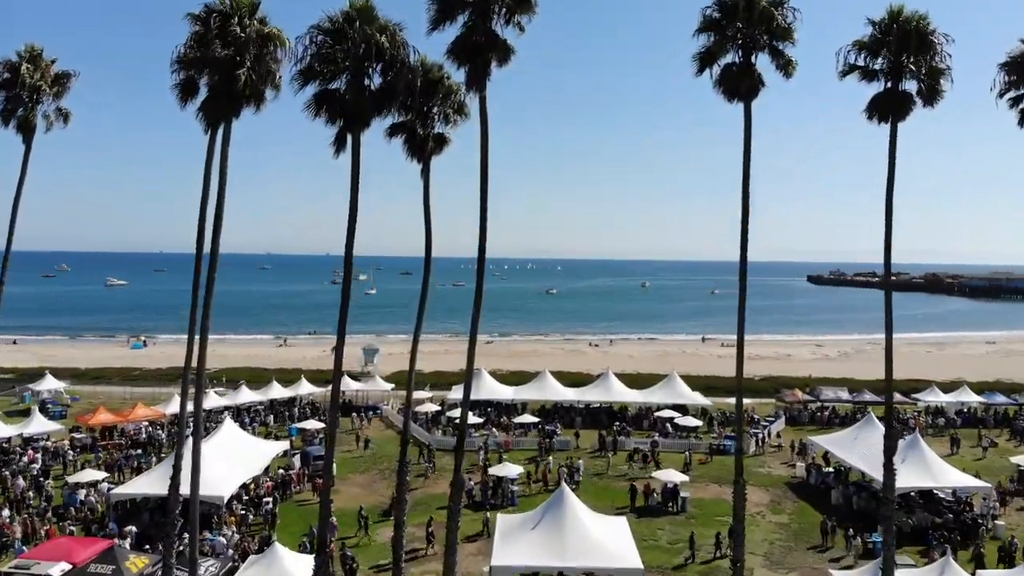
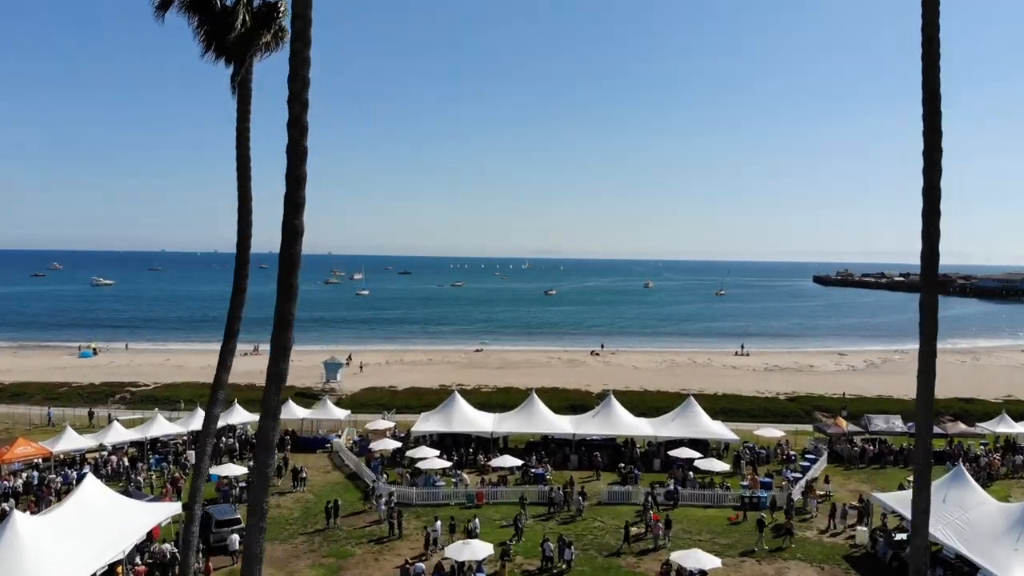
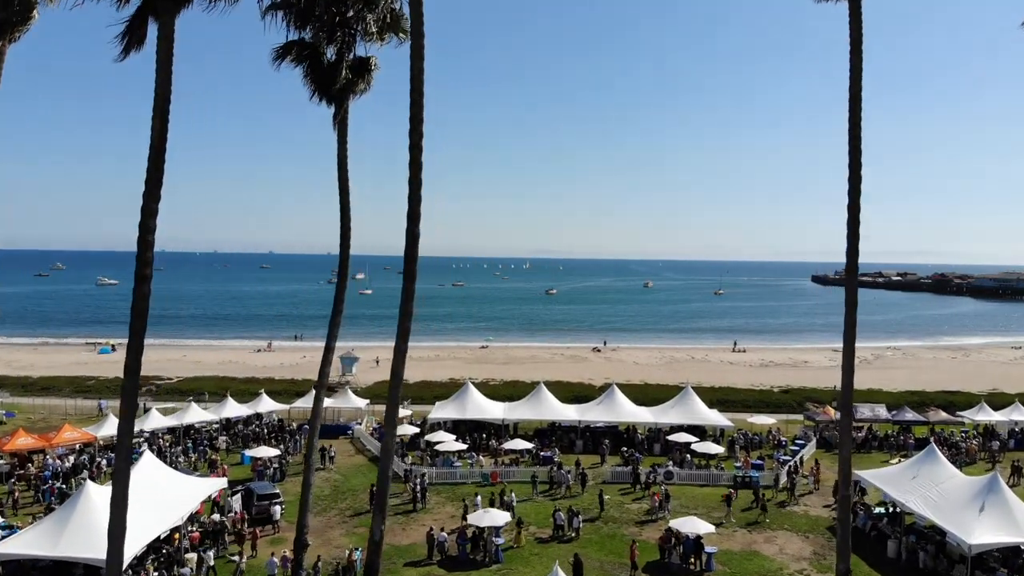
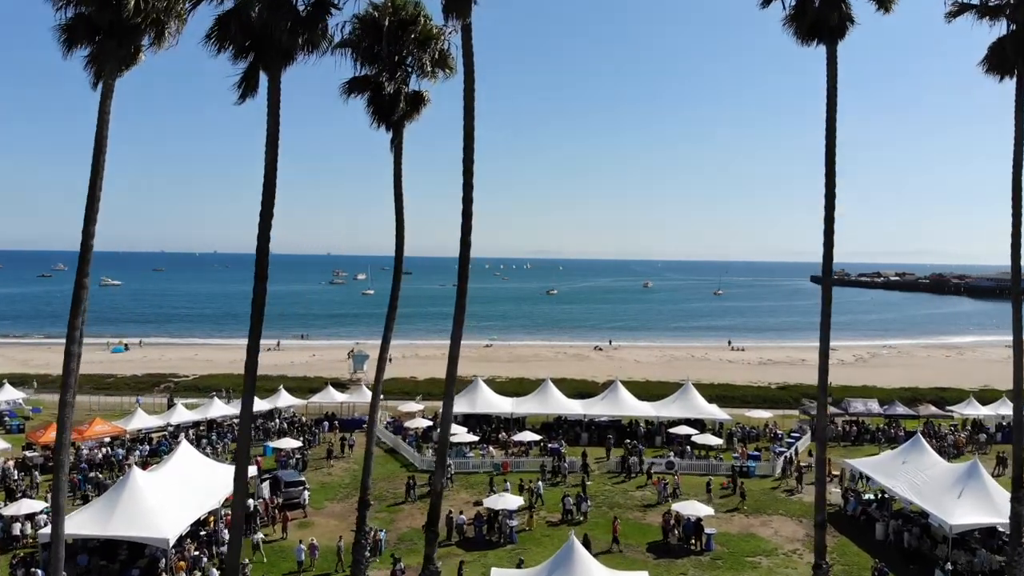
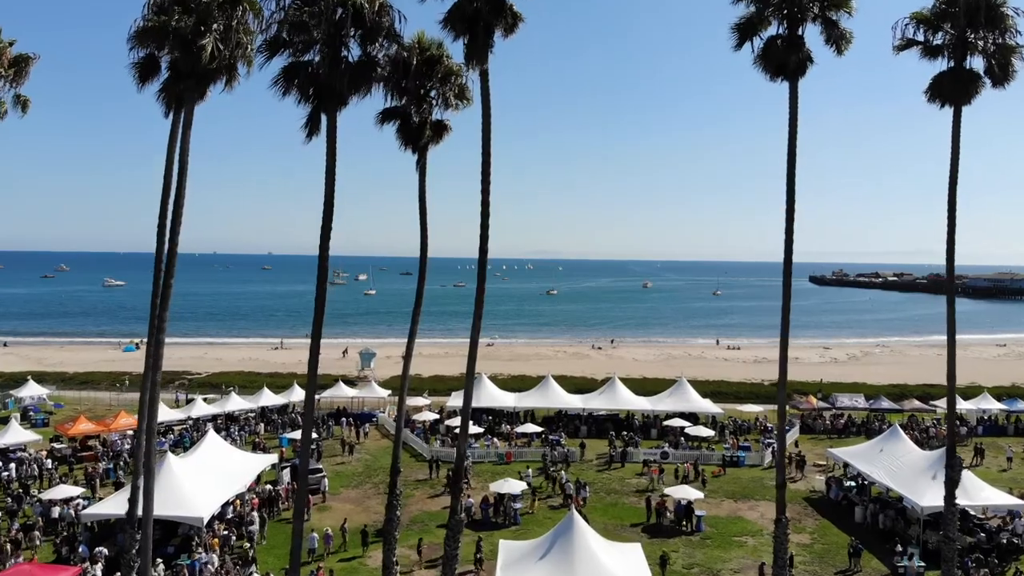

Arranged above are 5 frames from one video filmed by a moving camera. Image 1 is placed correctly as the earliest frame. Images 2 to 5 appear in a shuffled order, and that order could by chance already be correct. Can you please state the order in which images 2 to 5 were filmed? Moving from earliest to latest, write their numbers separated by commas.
5, 4, 3, 2
